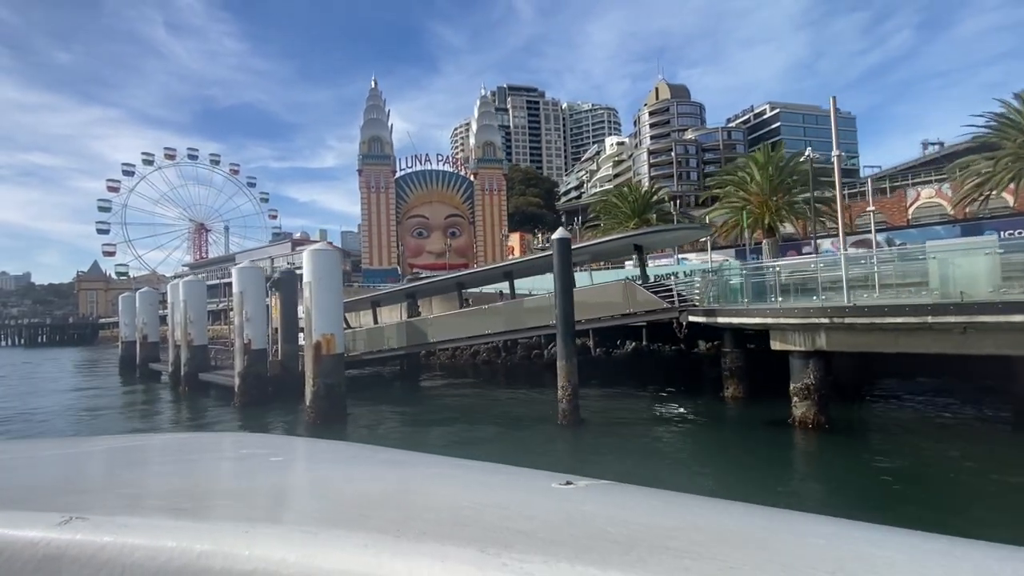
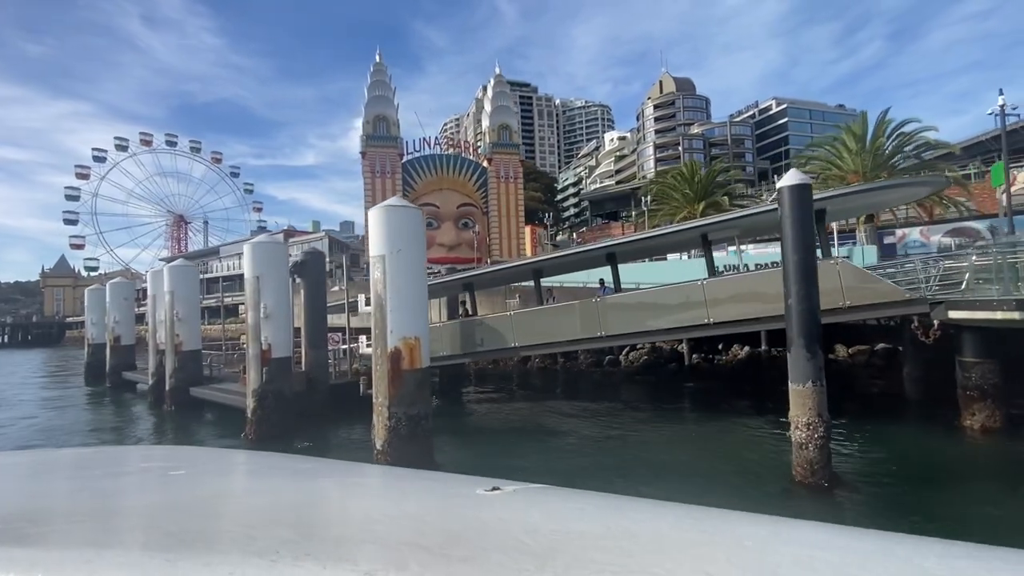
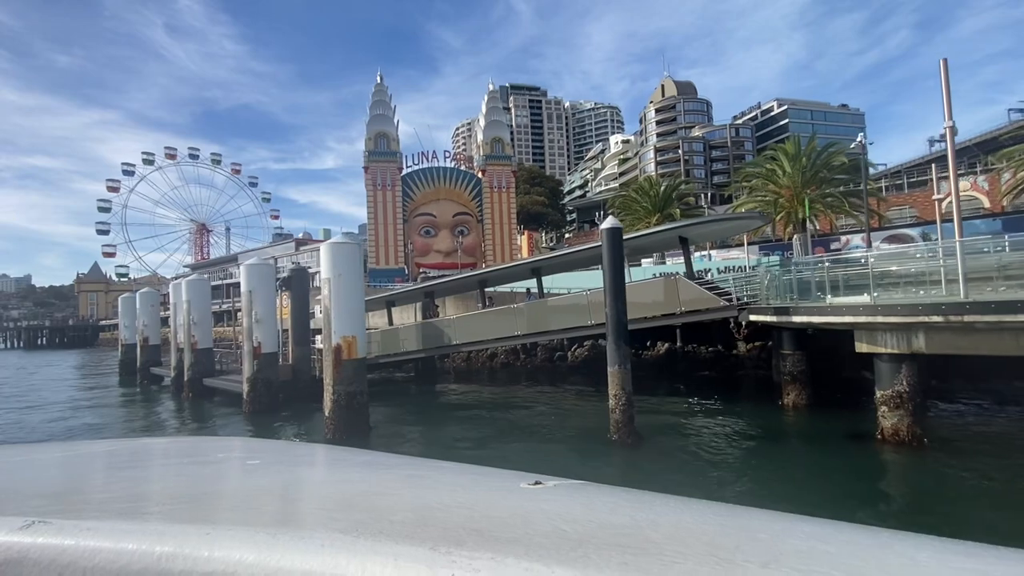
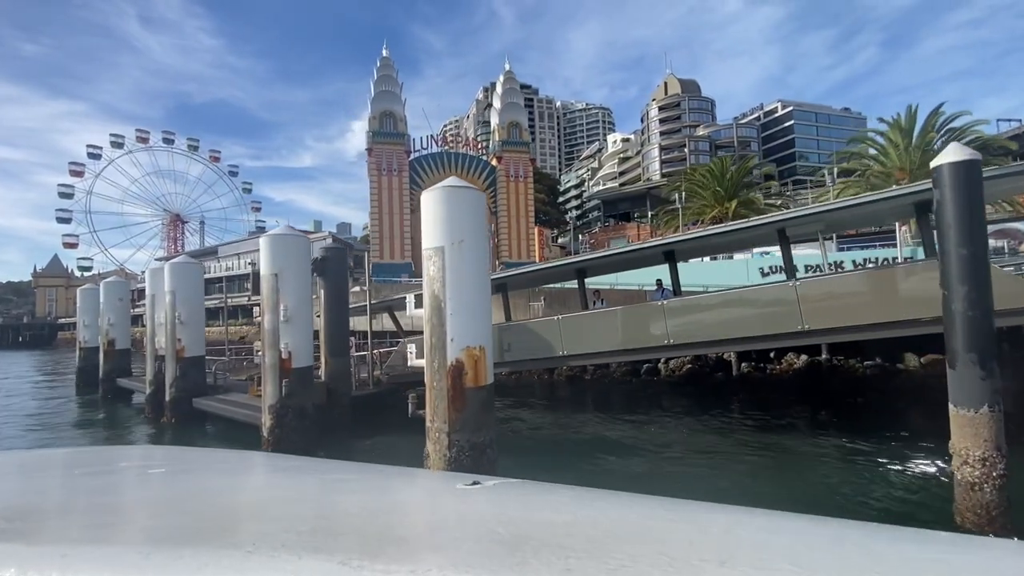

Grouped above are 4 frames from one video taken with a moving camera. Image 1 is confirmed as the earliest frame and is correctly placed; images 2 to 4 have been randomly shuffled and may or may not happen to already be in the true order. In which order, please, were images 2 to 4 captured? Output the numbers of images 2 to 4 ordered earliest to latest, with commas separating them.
3, 2, 4
